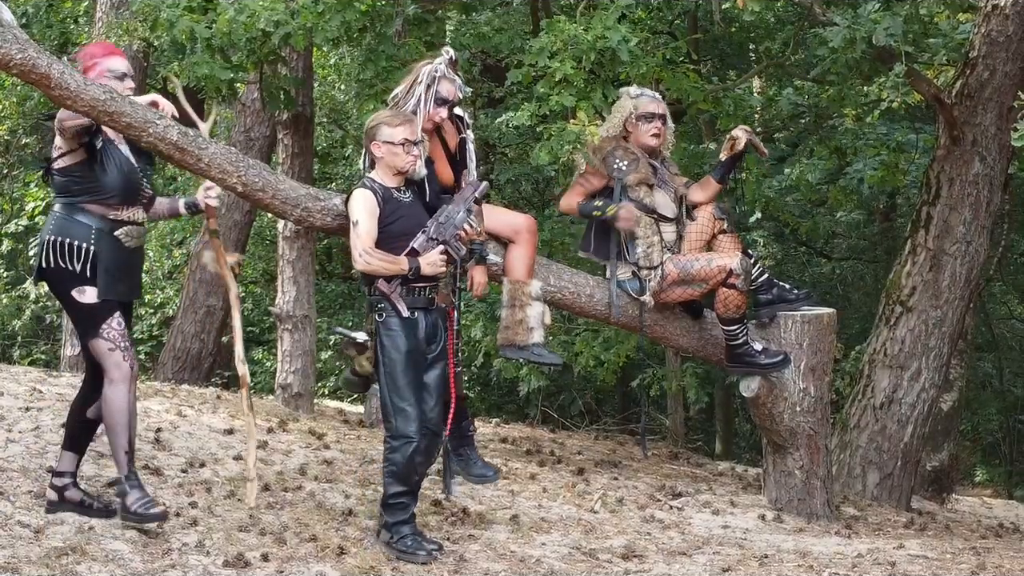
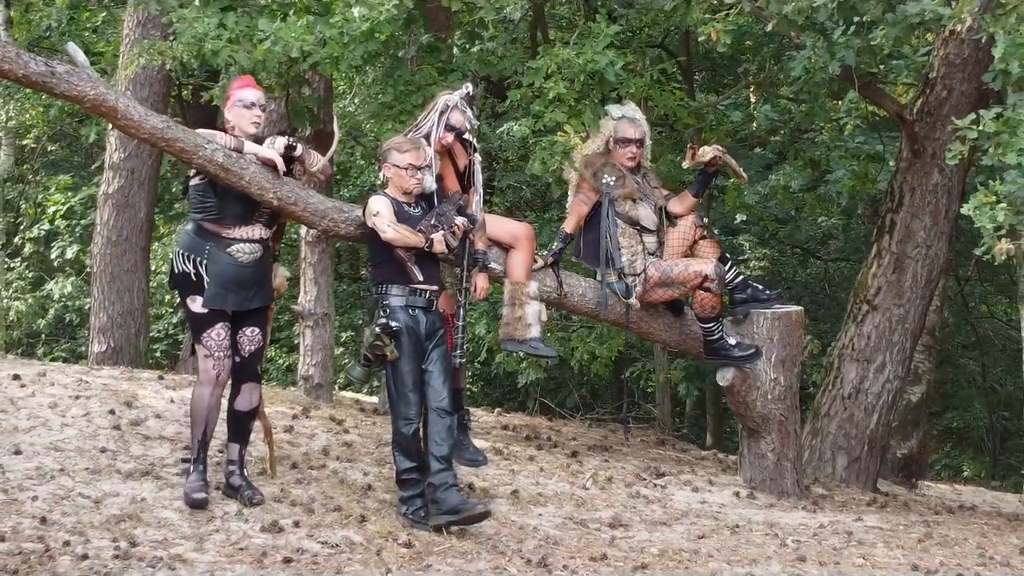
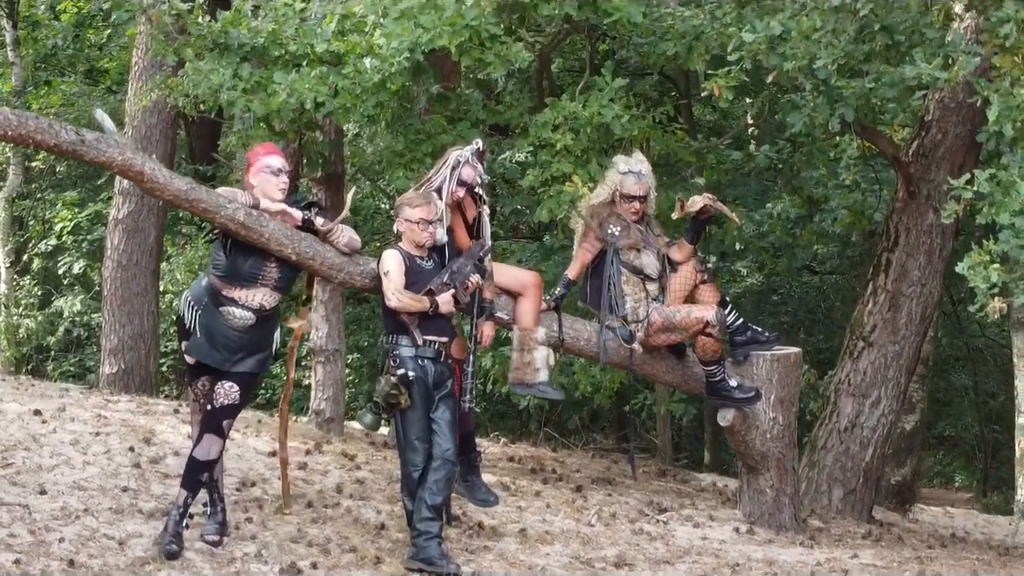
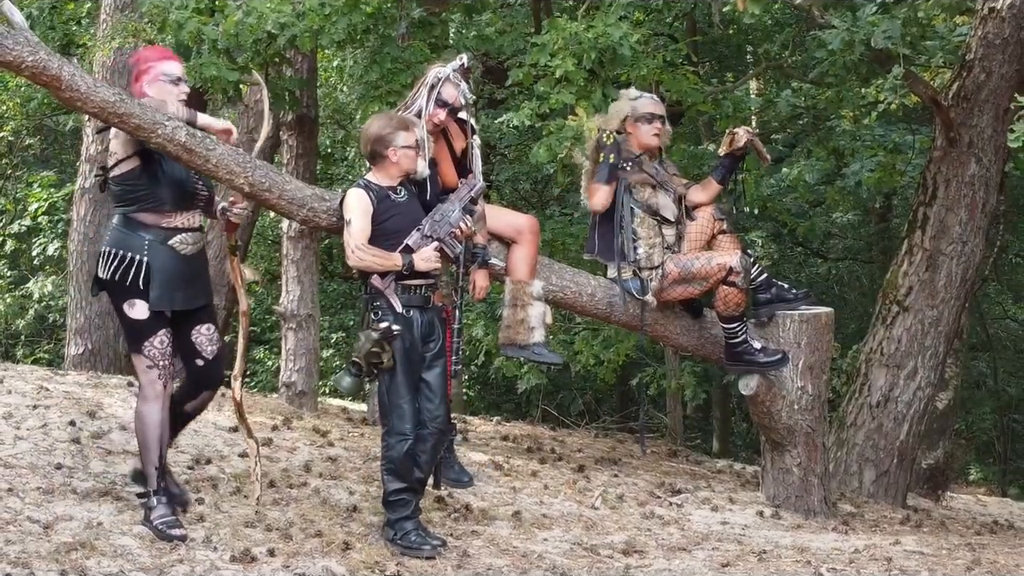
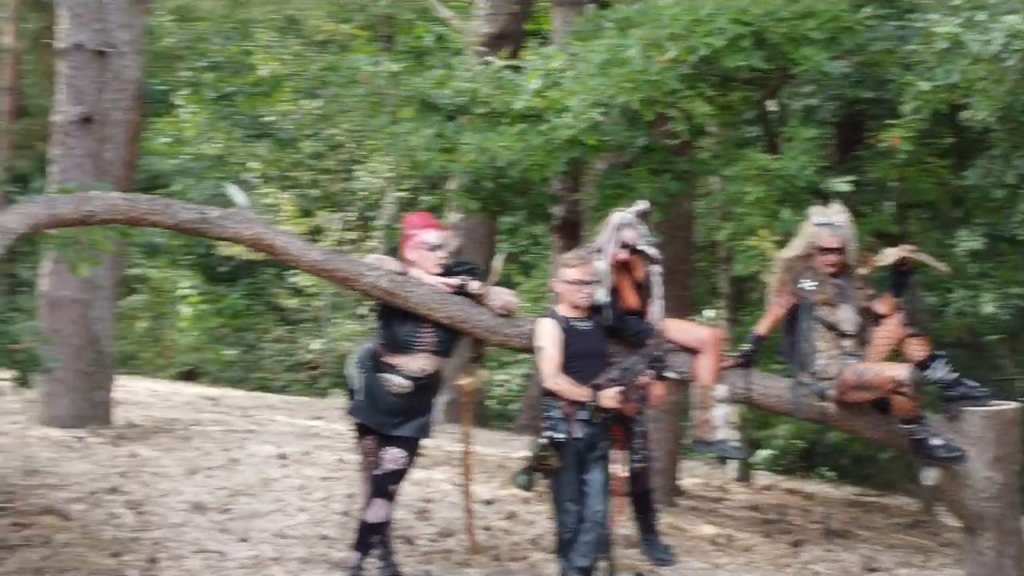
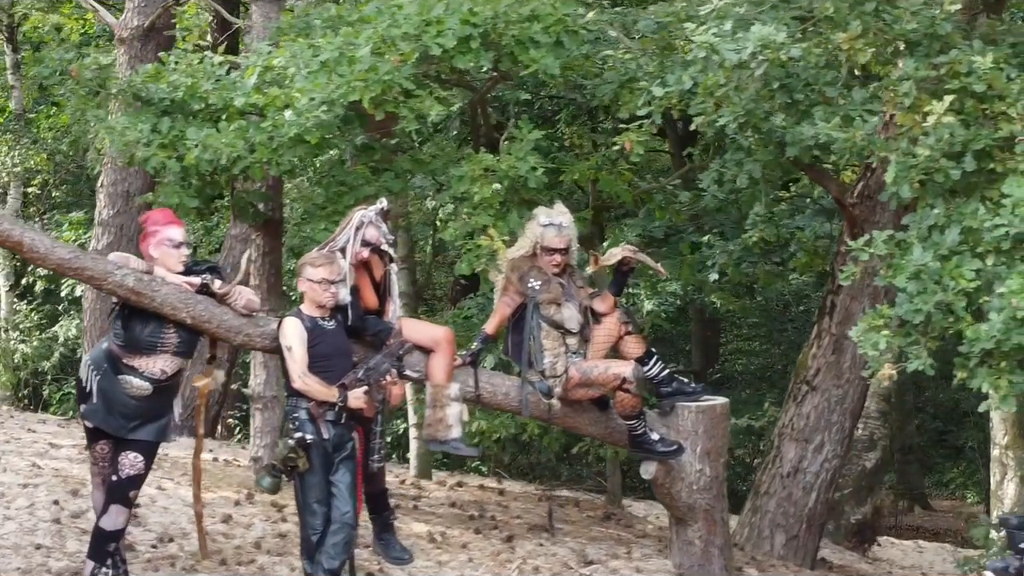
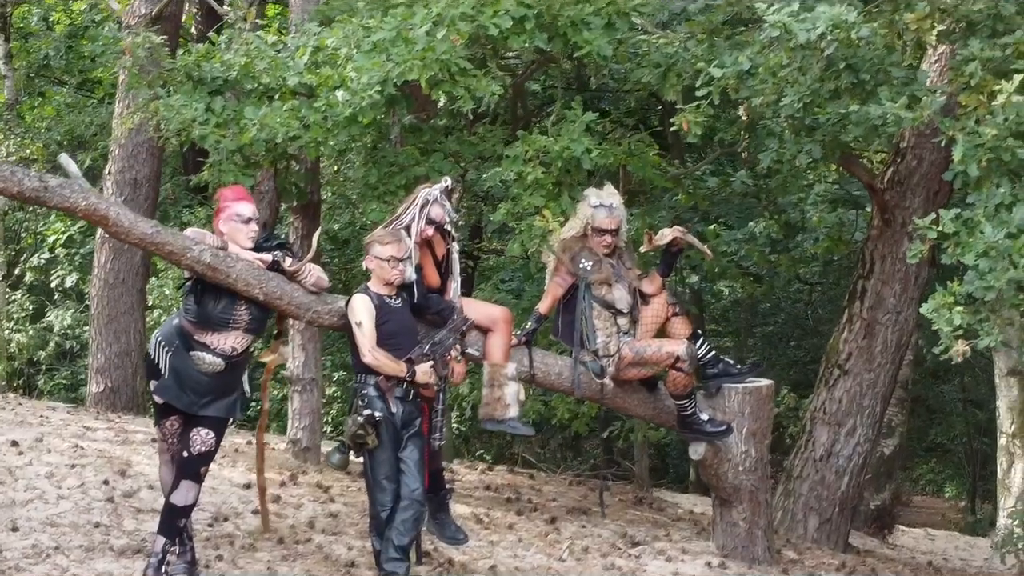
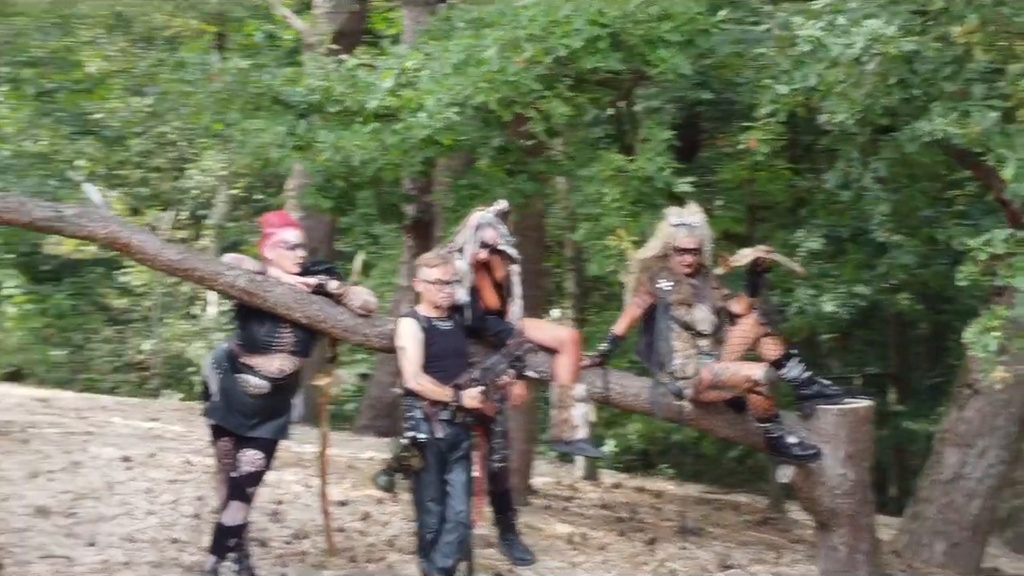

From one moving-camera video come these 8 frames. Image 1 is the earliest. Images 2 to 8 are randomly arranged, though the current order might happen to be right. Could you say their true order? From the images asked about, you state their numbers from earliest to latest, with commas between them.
4, 2, 3, 7, 6, 8, 5
